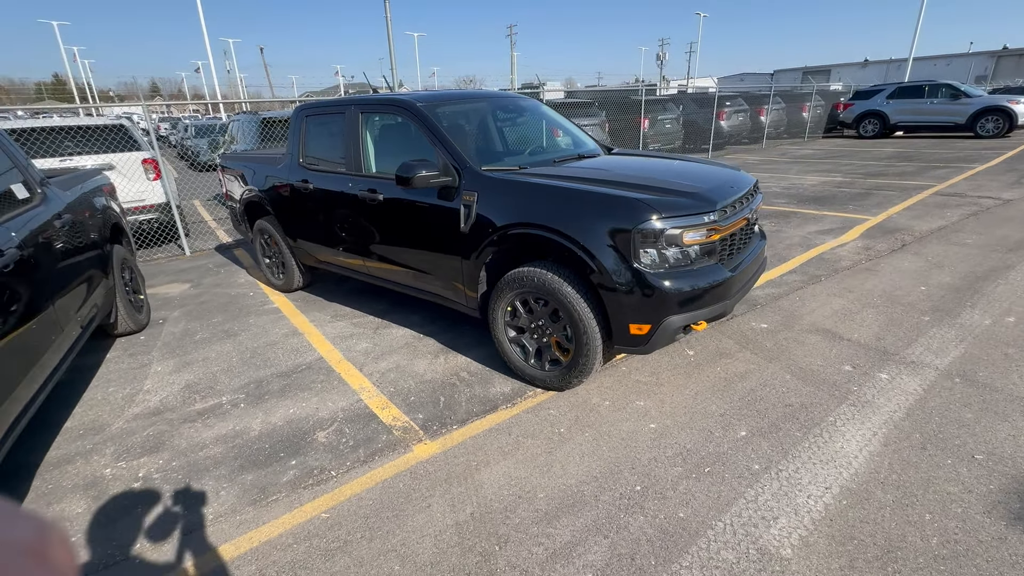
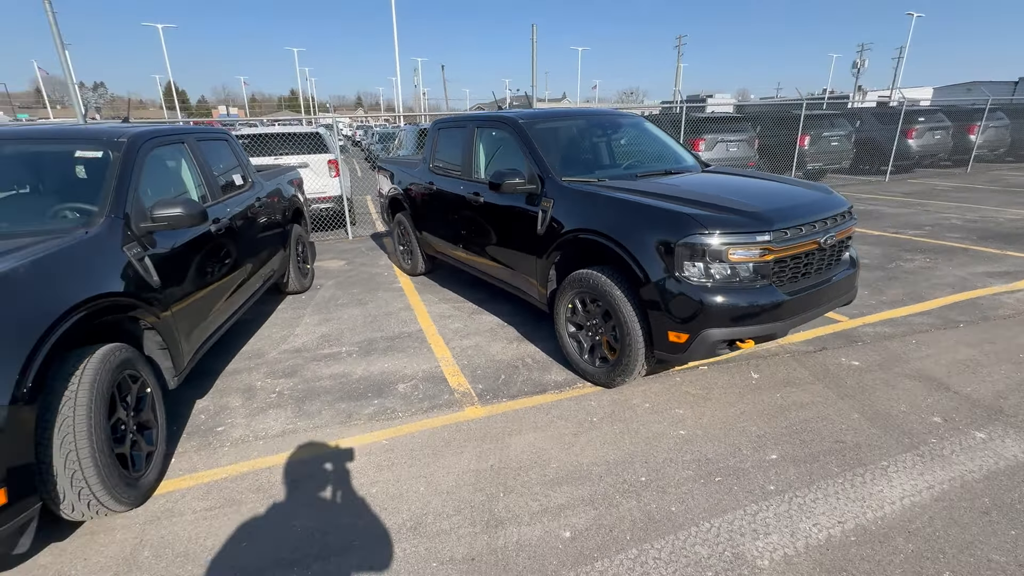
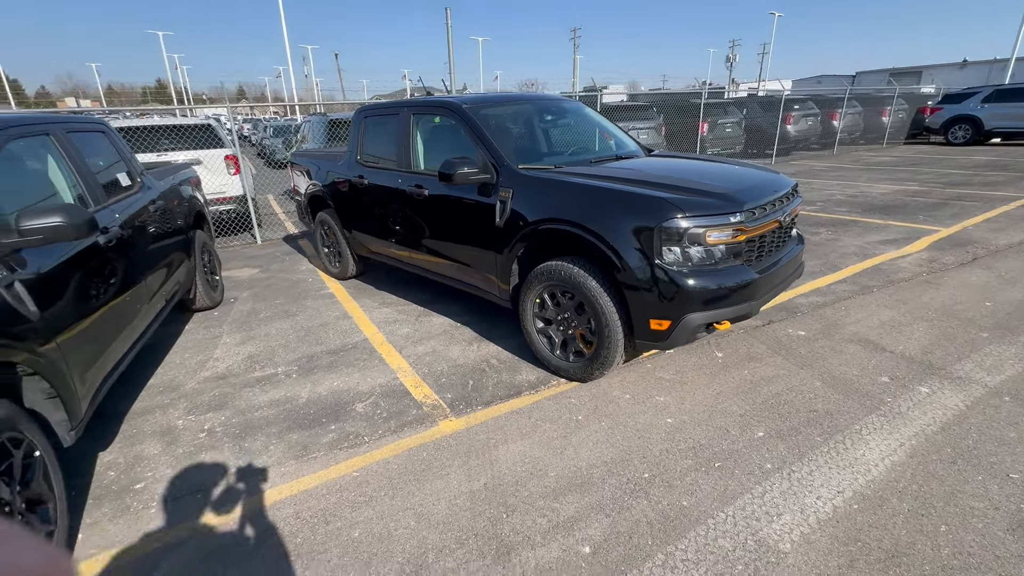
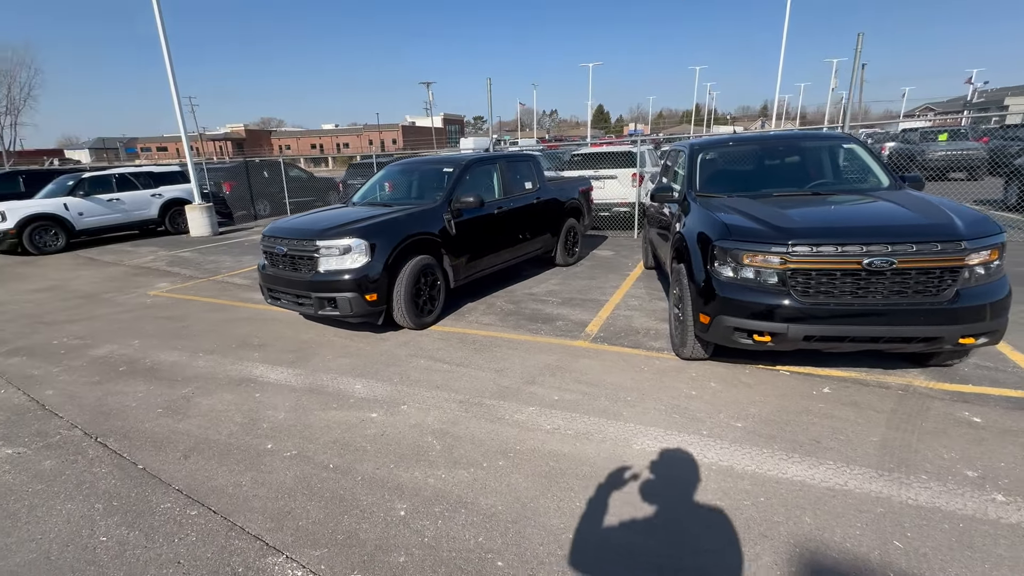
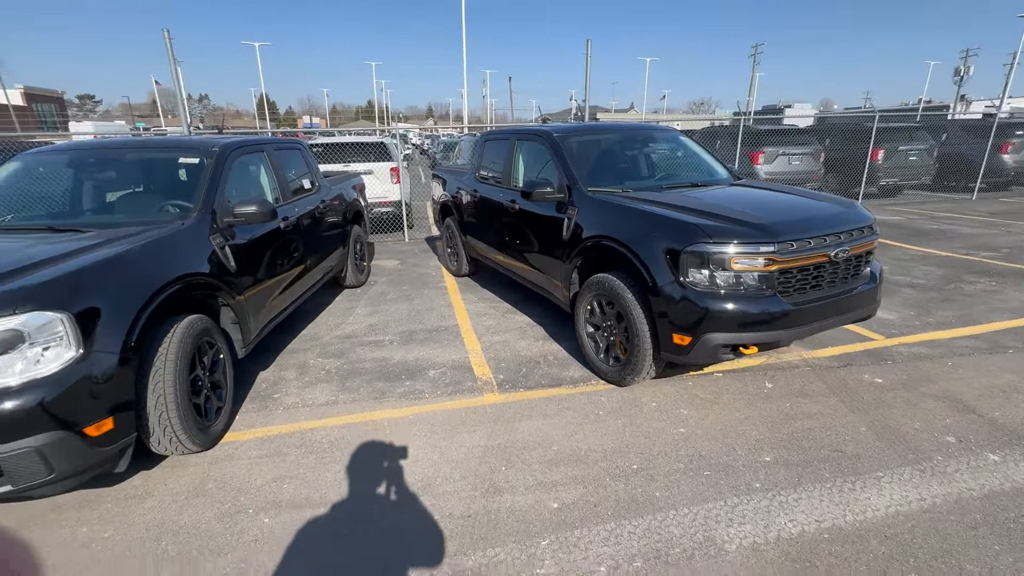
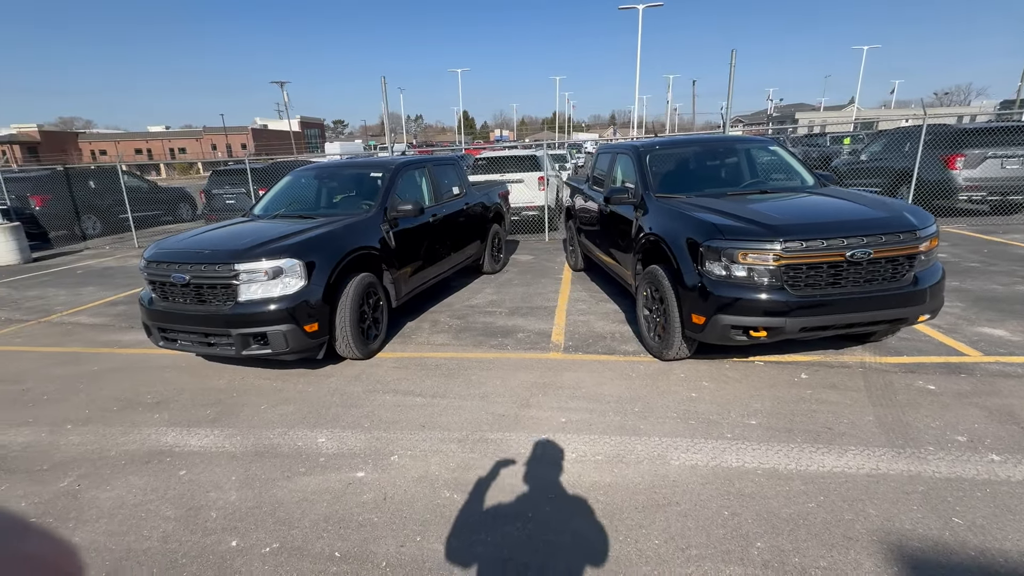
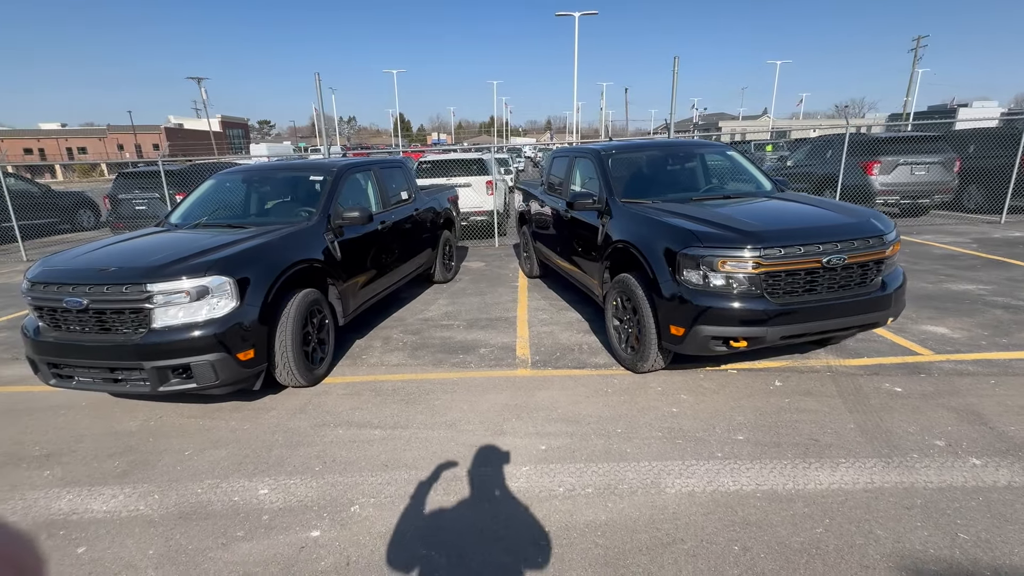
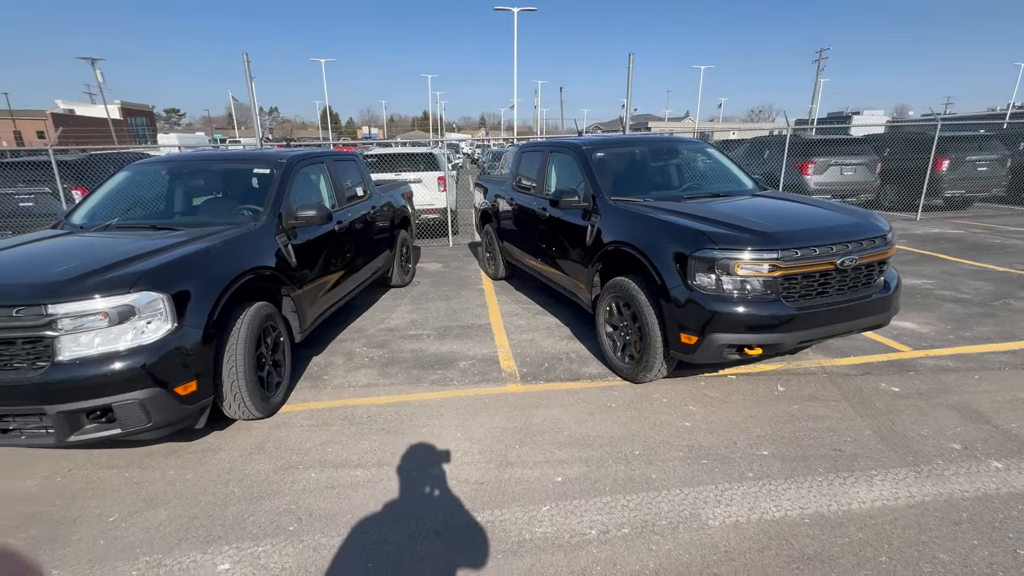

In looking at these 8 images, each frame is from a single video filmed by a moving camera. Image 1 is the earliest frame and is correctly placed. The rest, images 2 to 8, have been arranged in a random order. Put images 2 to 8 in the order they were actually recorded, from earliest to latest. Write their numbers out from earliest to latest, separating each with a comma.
3, 2, 5, 8, 7, 6, 4
